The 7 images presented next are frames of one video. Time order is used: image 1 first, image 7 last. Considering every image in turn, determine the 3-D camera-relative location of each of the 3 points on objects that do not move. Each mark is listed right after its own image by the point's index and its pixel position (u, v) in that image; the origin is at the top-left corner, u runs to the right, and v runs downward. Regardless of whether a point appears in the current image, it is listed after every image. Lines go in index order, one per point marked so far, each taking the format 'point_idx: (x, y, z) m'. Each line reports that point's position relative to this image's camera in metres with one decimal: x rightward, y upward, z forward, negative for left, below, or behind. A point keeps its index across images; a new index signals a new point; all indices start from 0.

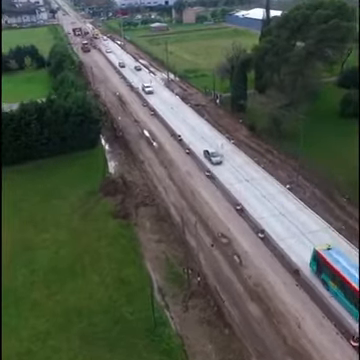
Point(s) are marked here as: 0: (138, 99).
0: (-1.8, +3.3, +15.9) m
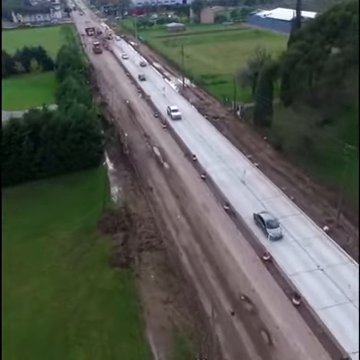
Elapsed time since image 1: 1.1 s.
0: (-1.2, +2.6, +14.4) m
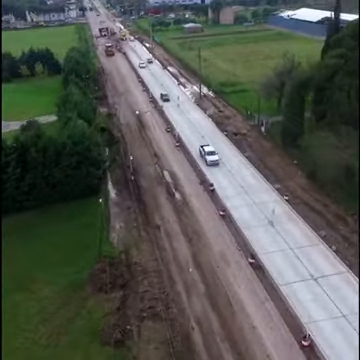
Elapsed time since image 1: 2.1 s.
0: (-0.7, +1.9, +12.8) m
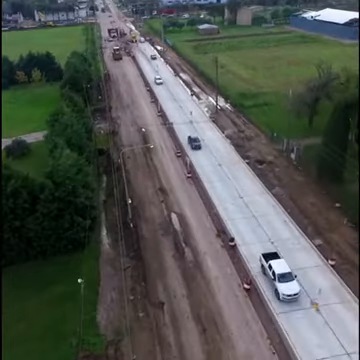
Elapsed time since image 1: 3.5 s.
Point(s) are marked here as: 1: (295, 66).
0: (-0.3, +1.0, +10.8) m
1: (+4.6, +4.5, +15.6) m
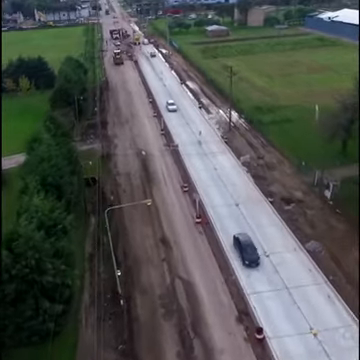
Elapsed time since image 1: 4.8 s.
0: (-0.2, +0.2, +8.9) m
1: (+4.8, +3.7, +13.7) m
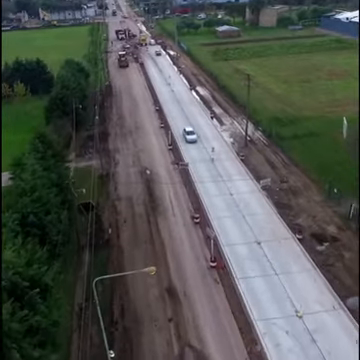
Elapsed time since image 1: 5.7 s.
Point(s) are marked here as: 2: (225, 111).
0: (0.0, -0.3, +7.7) m
1: (+5.1, +3.1, +12.4) m
2: (+1.4, +2.2, +12.3) m
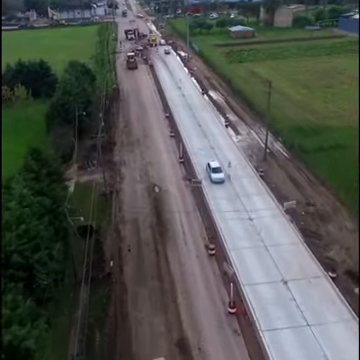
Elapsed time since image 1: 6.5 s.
0: (+0.2, -0.7, +6.8) m
1: (+5.5, +2.7, +11.4) m
2: (+1.7, +1.8, +11.4) m
